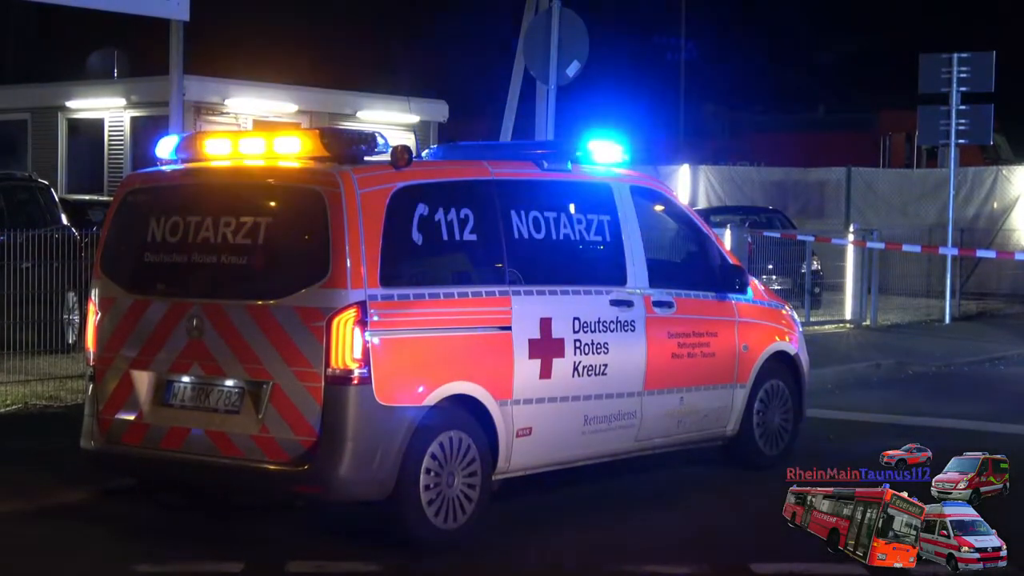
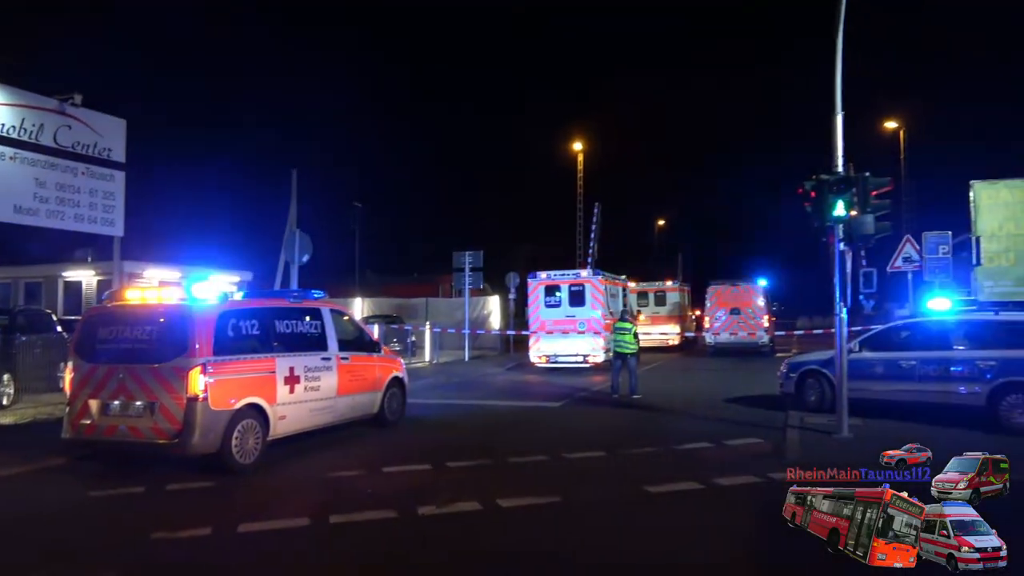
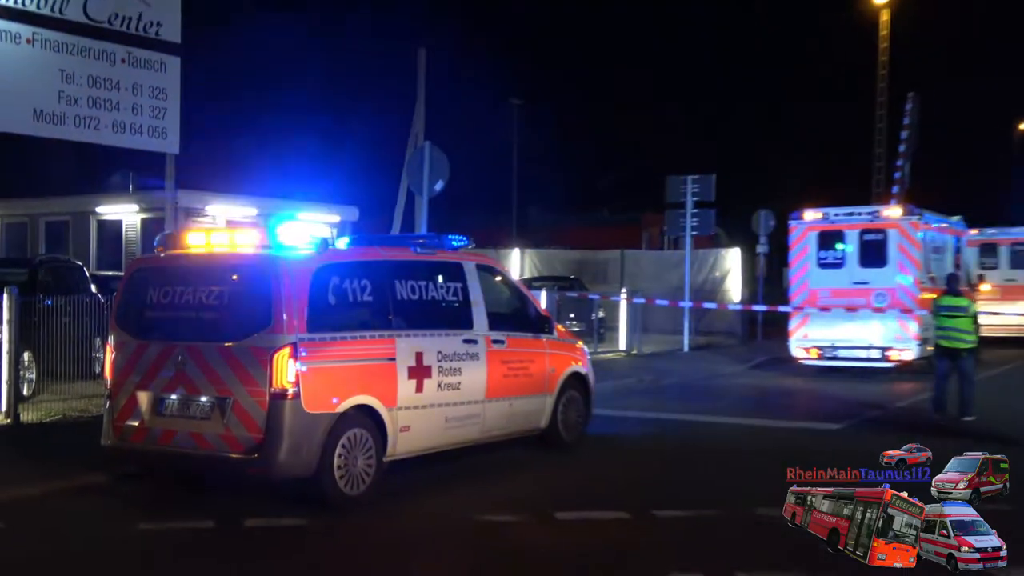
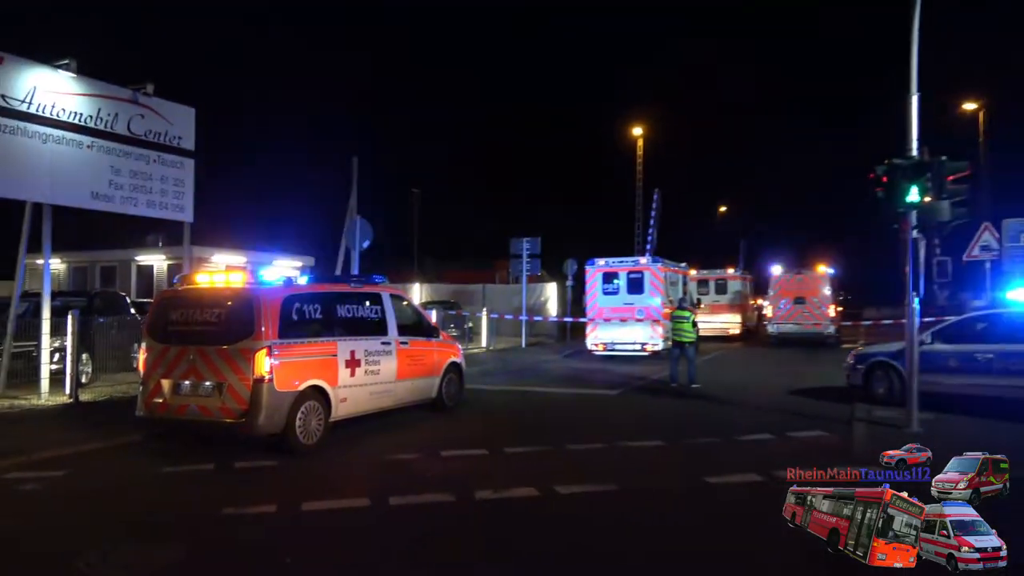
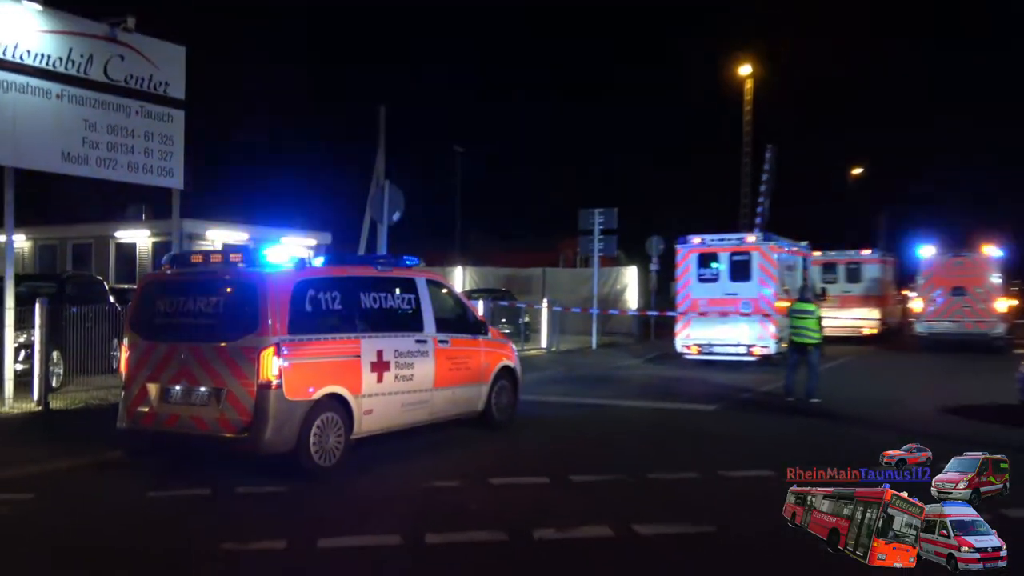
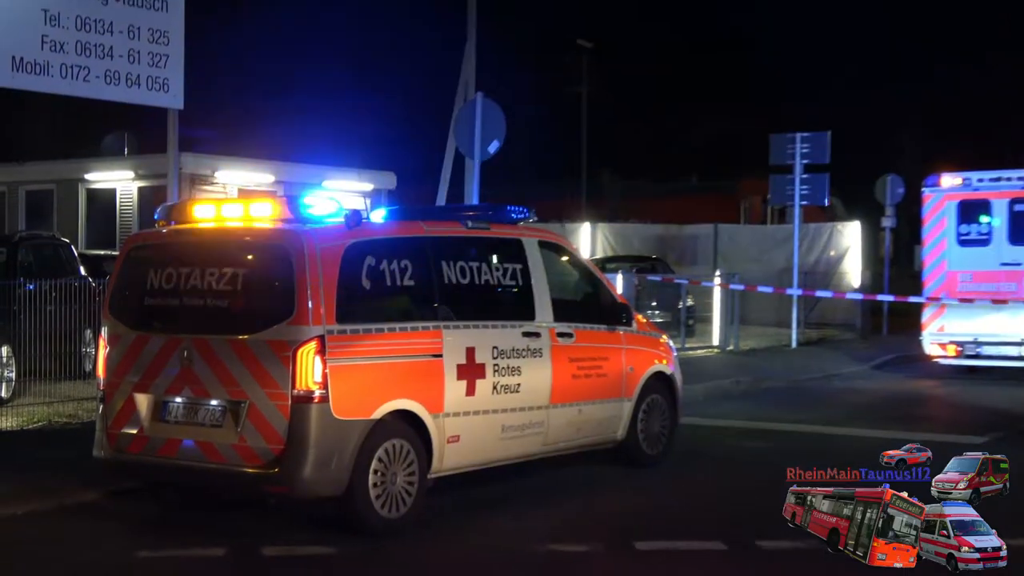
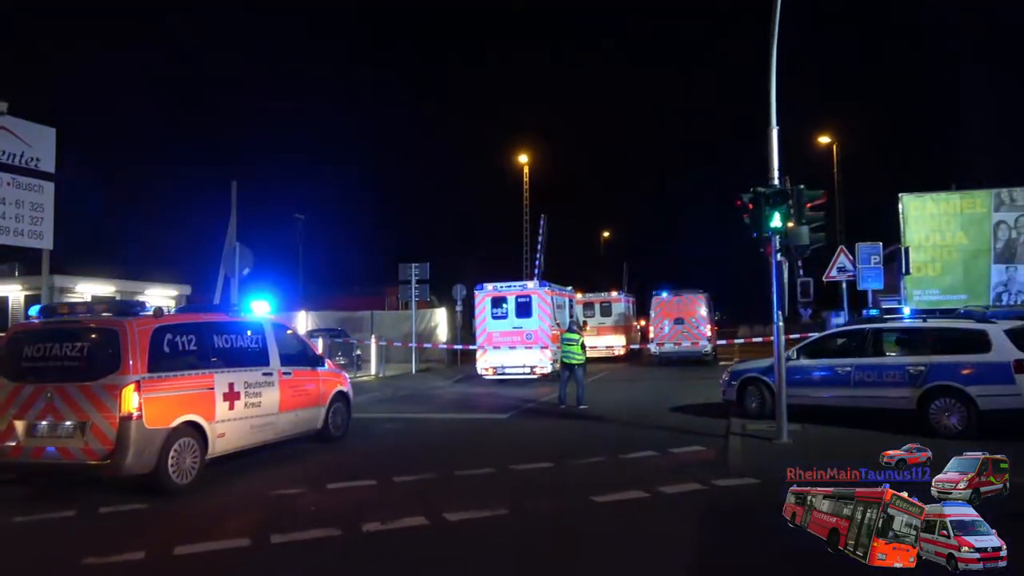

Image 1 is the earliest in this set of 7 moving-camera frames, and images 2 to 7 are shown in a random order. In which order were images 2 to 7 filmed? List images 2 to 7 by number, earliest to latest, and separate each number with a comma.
6, 3, 5, 4, 2, 7
